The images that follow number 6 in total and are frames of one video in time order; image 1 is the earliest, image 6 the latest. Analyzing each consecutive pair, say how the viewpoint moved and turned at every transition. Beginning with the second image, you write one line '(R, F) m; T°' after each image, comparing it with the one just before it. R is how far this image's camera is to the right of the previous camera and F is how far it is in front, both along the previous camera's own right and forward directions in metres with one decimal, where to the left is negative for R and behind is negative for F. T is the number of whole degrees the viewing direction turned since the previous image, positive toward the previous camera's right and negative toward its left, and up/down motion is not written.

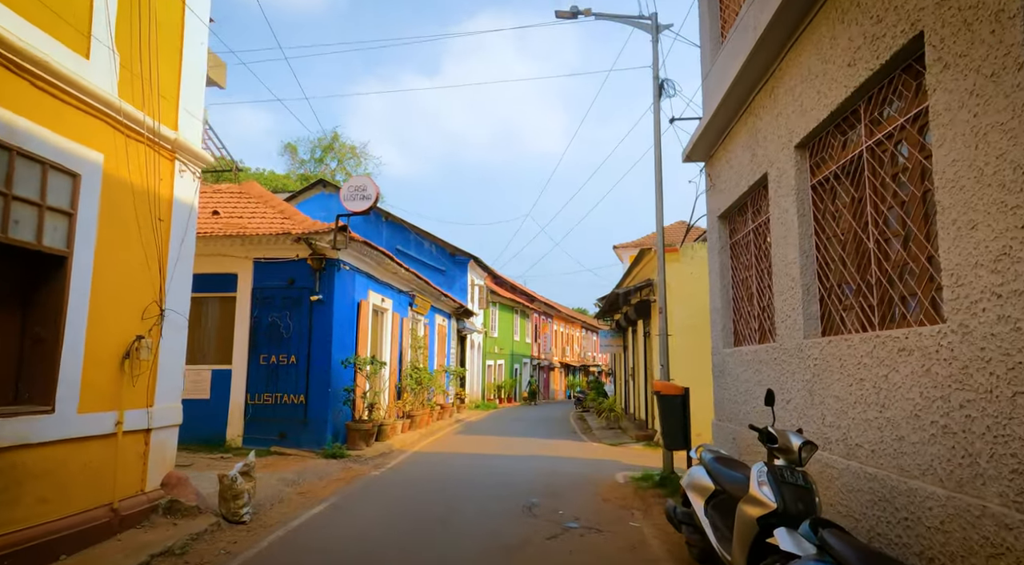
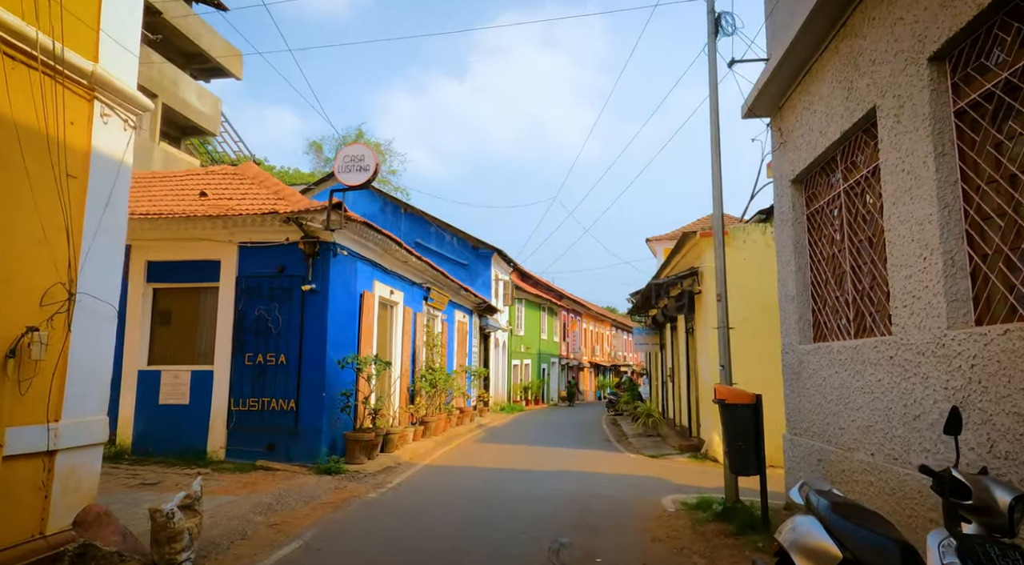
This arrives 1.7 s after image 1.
(+0.1, +1.7) m; -2°
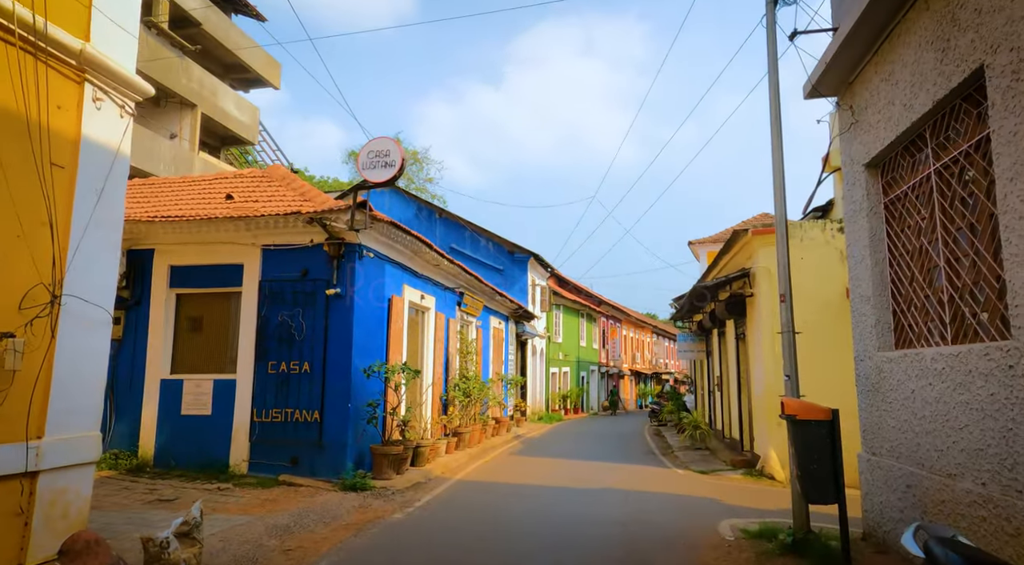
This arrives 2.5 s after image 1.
(0.0, +0.7) m; -3°
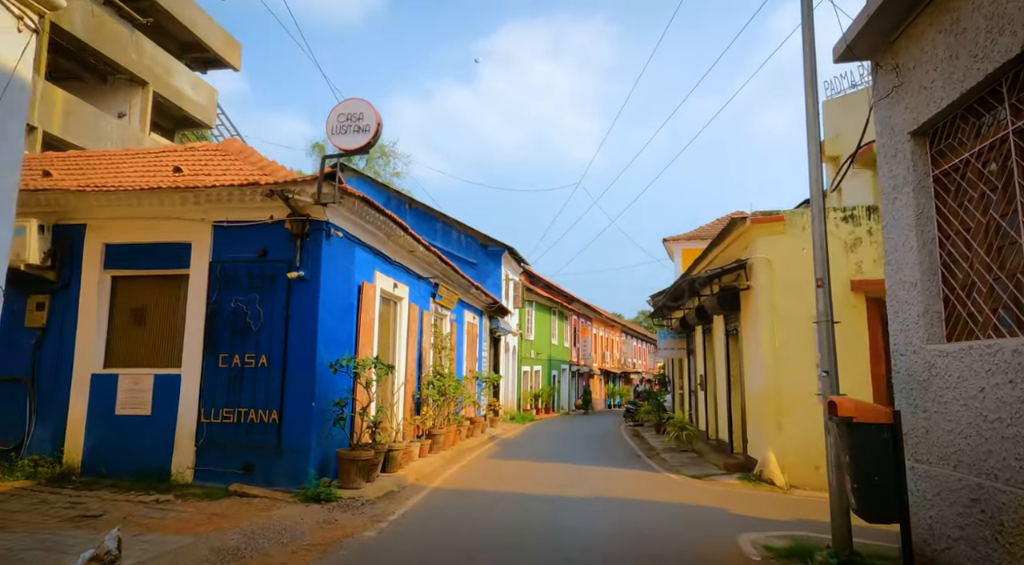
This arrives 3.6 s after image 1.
(-0.2, +1.0) m; +3°
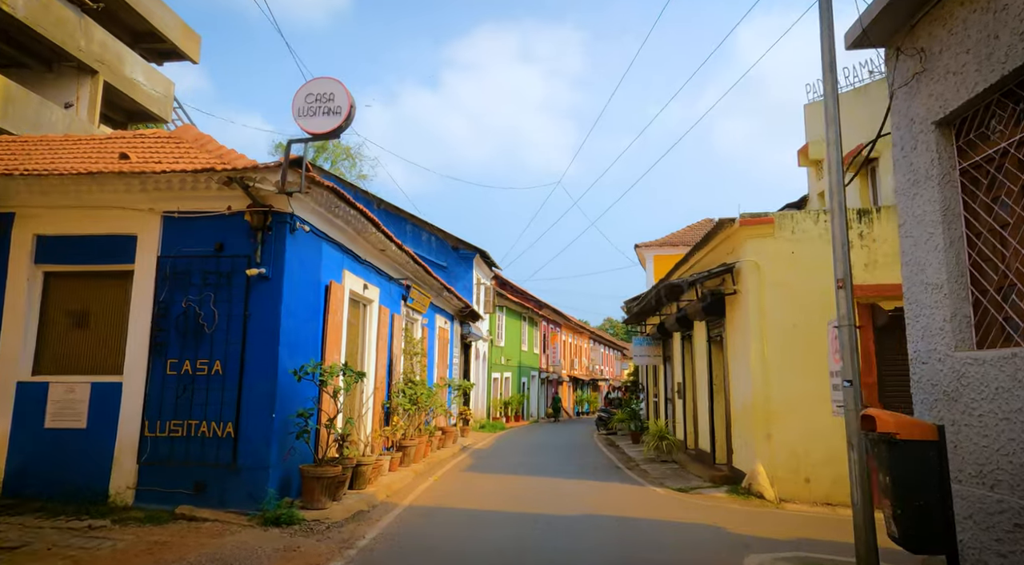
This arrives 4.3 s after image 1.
(-0.2, +0.6) m; +3°
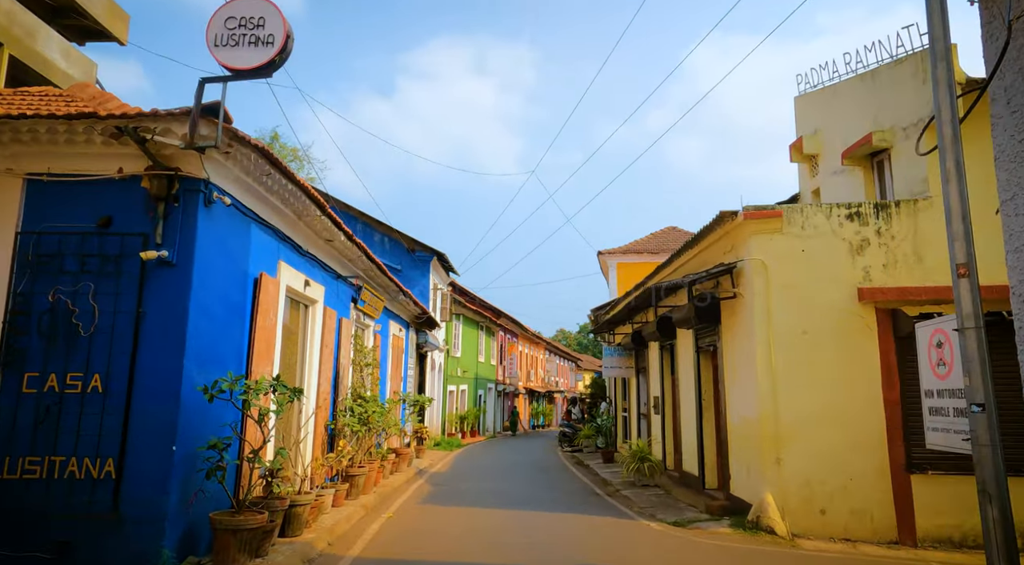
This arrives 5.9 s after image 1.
(-0.2, +1.6) m; +4°
